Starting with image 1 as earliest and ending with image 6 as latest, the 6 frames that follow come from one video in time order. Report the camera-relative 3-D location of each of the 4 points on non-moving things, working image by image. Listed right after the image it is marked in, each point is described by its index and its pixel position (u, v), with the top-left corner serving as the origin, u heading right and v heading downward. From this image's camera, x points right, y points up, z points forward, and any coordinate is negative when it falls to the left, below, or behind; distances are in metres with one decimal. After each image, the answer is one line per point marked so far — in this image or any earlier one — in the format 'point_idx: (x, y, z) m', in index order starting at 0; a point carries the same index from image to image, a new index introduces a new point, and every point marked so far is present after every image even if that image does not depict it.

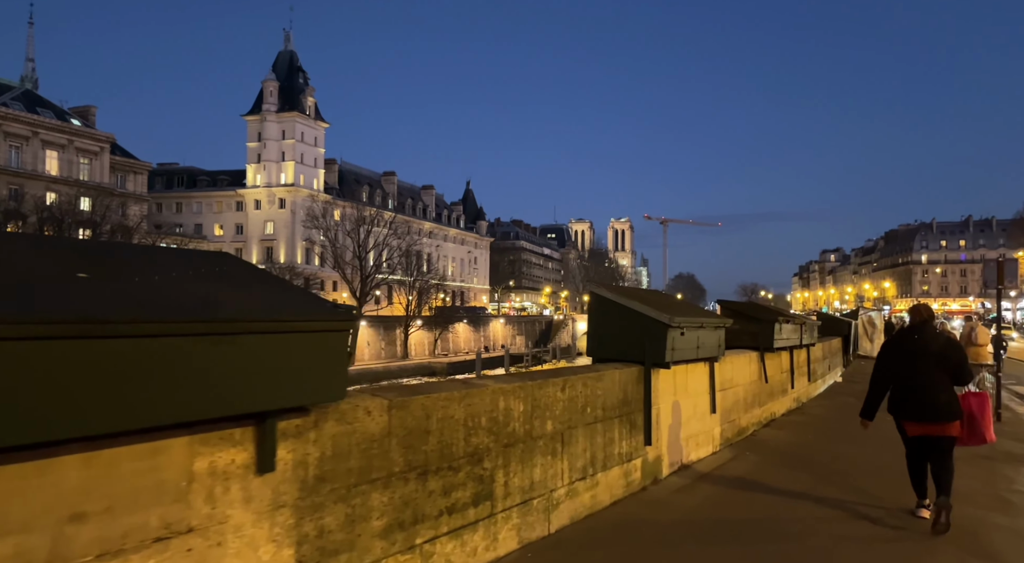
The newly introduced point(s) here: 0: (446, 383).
0: (-0.4, -0.6, +4.3) m
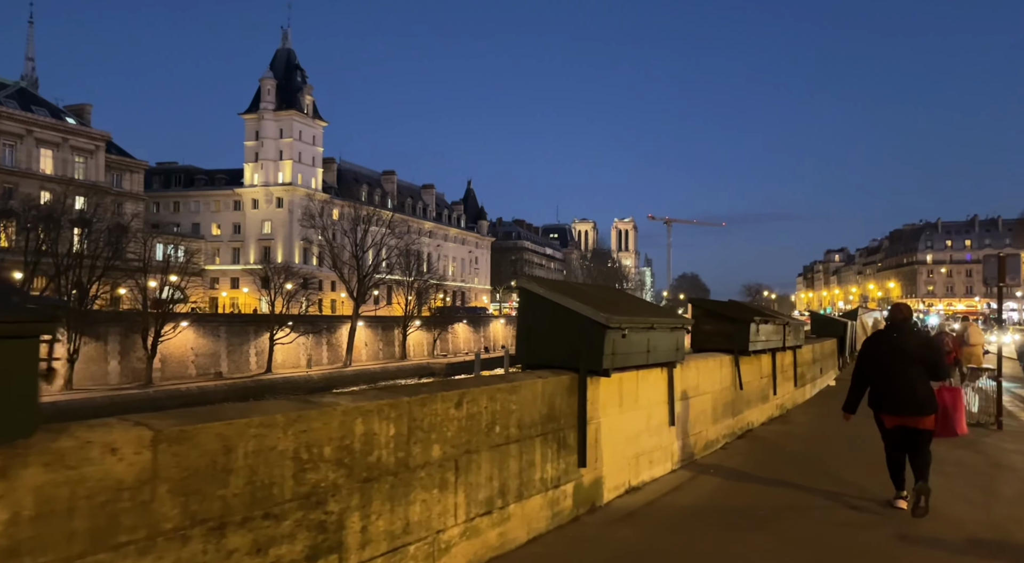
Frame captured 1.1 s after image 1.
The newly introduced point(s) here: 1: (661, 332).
0: (-1.1, -0.6, +3.3) m
1: (+1.4, -0.4, +7.0) m
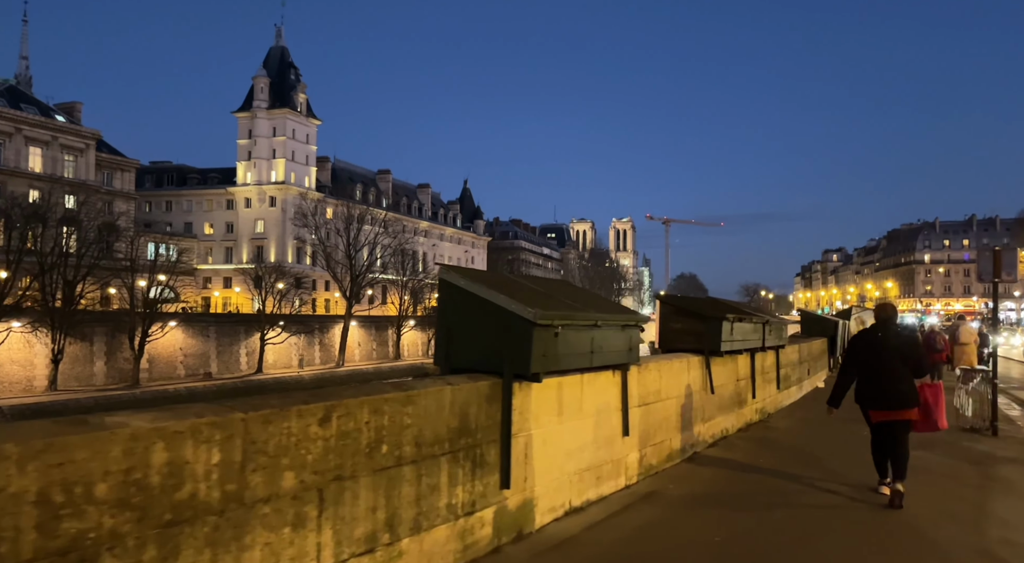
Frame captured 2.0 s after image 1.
0: (-1.7, -0.5, +2.5) m
1: (+0.8, -0.4, +6.1) m
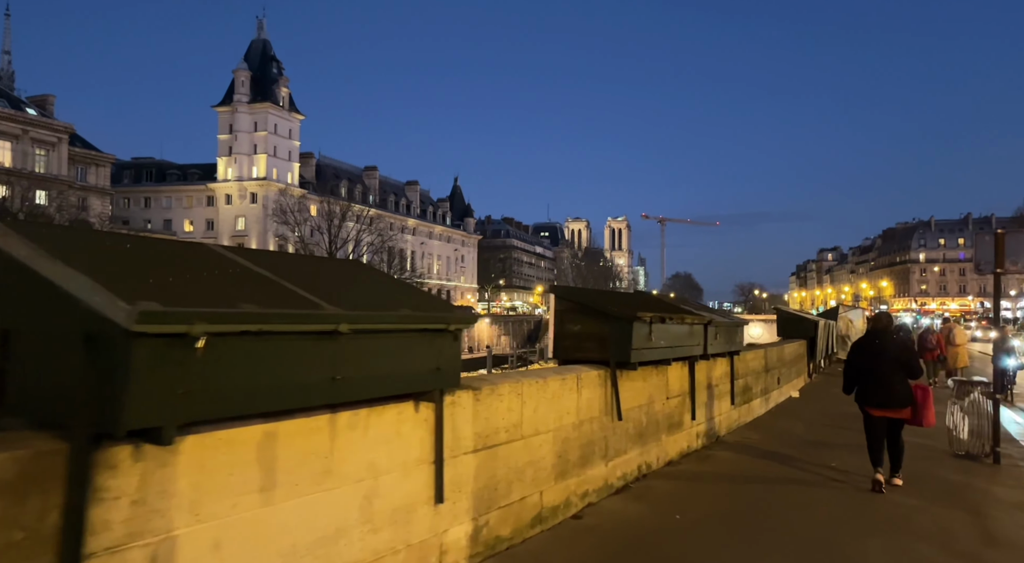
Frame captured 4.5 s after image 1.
0: (-3.2, -0.4, +0.1) m
1: (-0.7, -0.2, +3.7) m
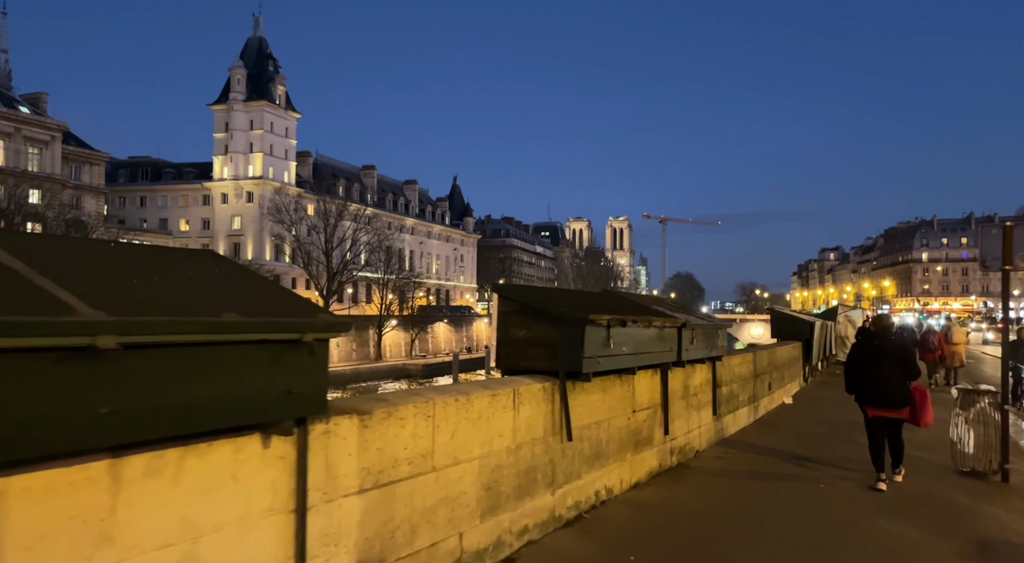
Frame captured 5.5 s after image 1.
0: (-3.7, -0.4, -0.9) m
1: (-1.2, -0.2, +2.7) m
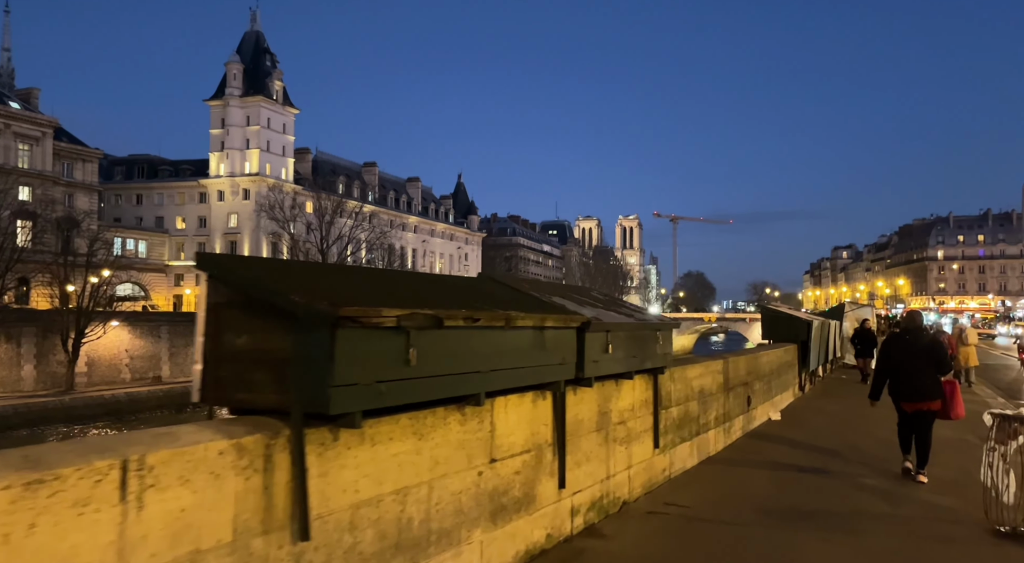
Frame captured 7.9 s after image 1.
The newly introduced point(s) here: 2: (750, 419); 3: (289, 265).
0: (-5.2, -0.2, -3.4) m
1: (-2.6, -0.1, +0.2) m
2: (+3.7, -2.1, +11.1) m
3: (-1.2, 0.0, +3.6) m
